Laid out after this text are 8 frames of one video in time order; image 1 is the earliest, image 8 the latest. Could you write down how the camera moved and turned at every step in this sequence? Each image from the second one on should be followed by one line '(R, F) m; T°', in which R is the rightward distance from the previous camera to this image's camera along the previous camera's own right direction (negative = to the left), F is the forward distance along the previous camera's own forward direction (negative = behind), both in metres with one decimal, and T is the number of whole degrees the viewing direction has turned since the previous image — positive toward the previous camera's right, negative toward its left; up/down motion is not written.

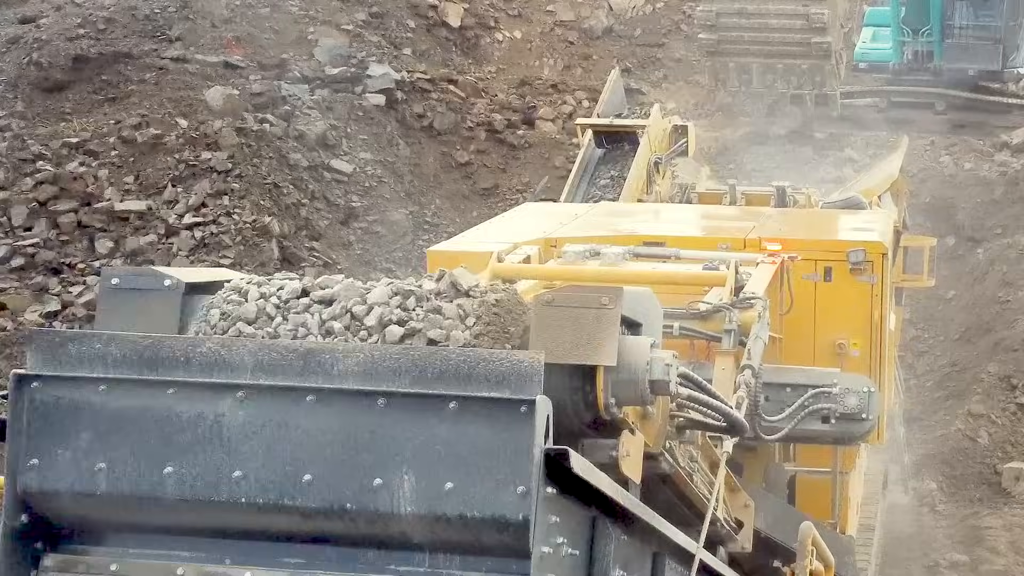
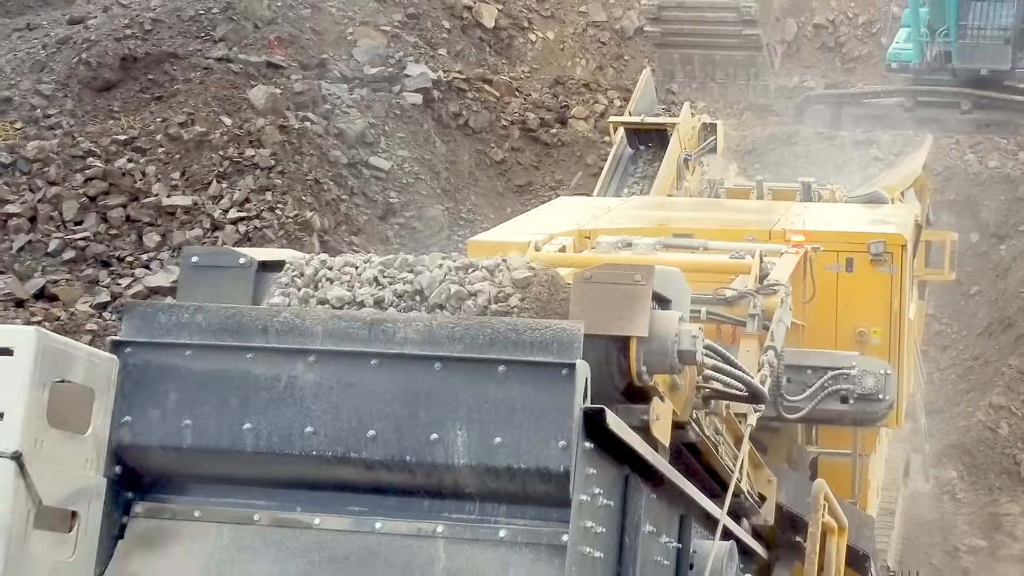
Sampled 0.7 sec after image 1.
(0.0, -0.2) m; -1°
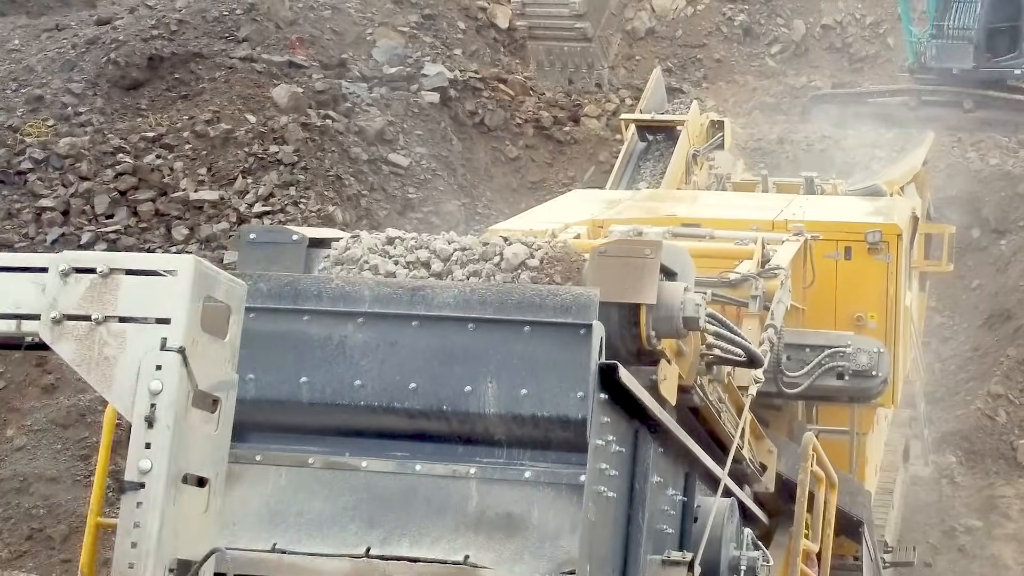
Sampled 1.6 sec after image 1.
(0.0, -0.3) m; 0°
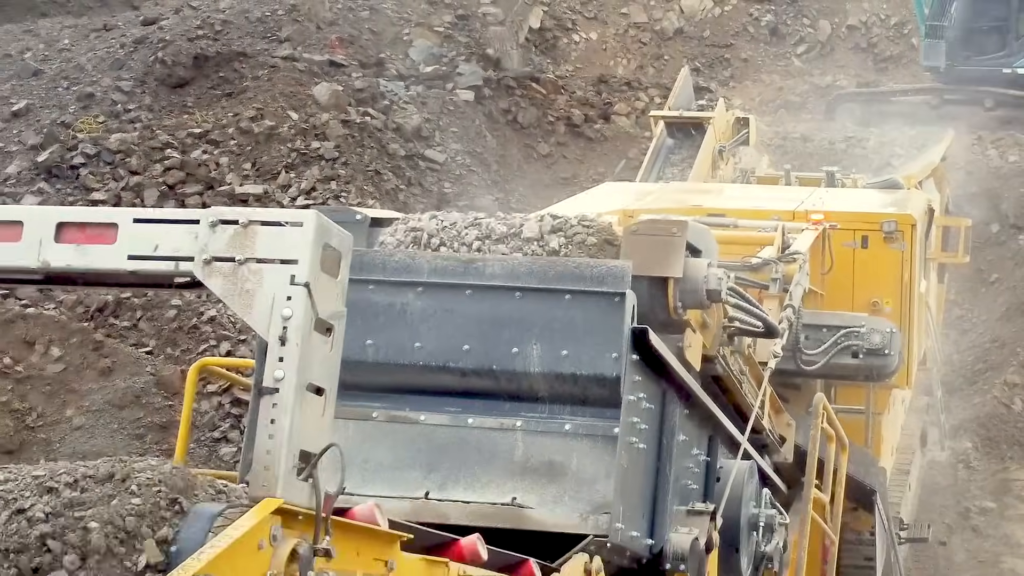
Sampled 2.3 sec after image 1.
(0.0, -0.3) m; -1°
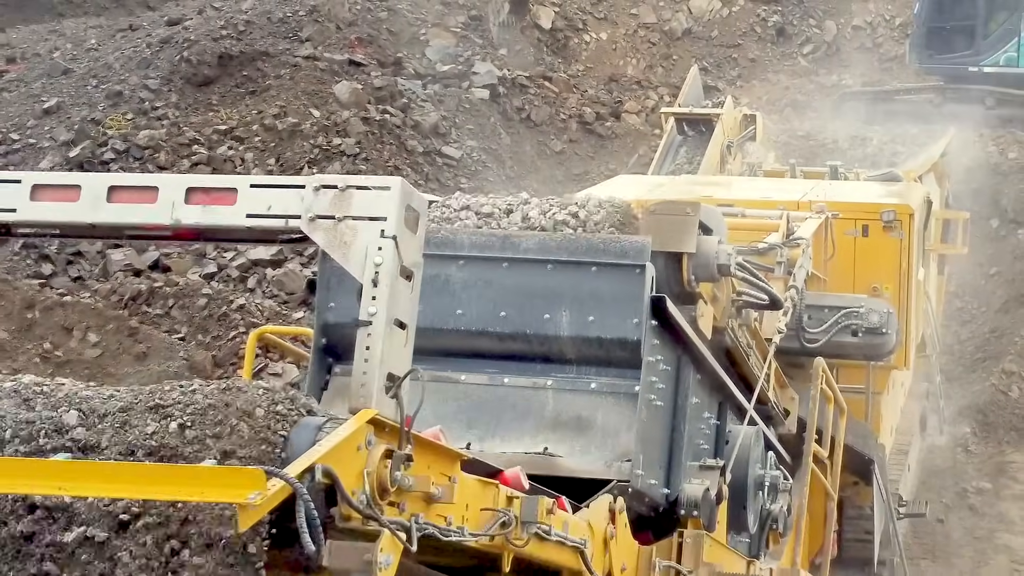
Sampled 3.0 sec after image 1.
(0.0, -0.3) m; 0°
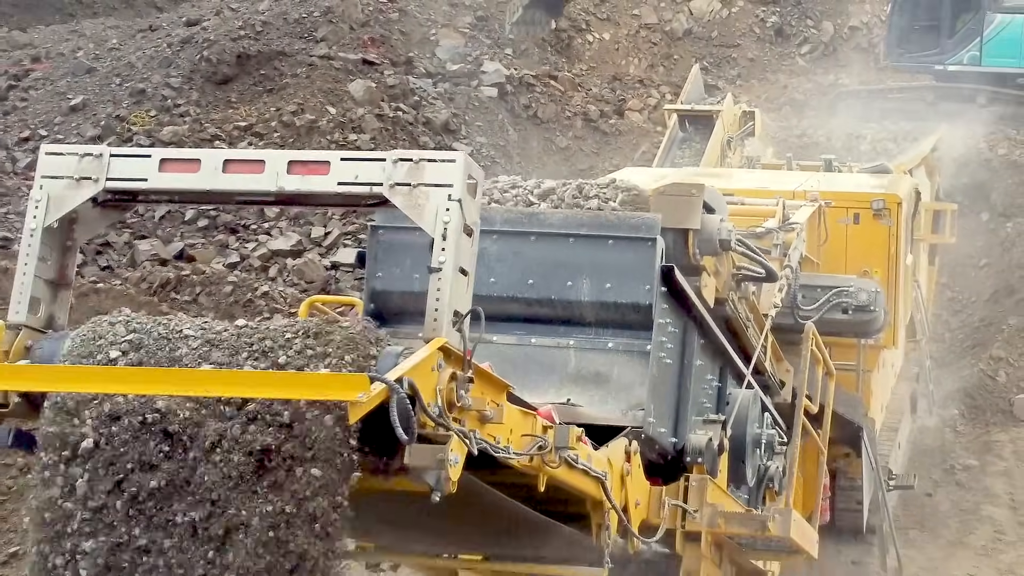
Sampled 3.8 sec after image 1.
(-0.1, -0.4) m; 0°
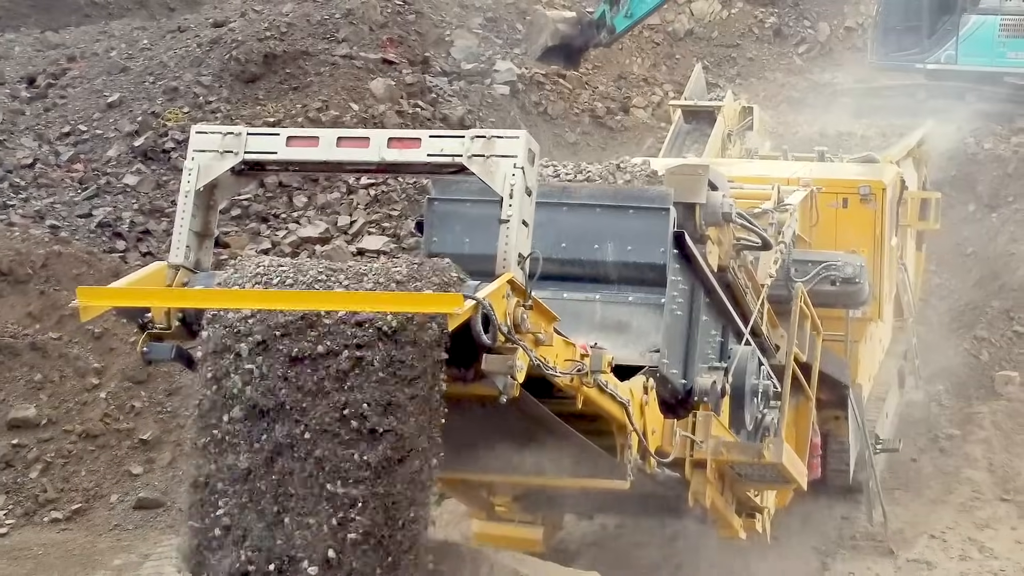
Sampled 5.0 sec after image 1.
(-0.1, -0.6) m; 0°
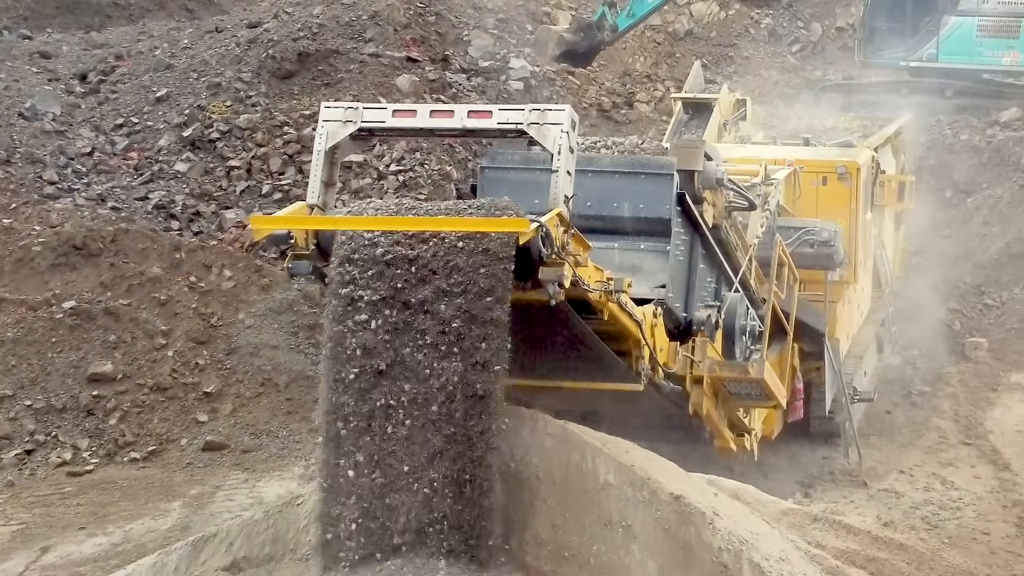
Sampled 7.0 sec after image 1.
(-0.1, -1.0) m; 0°
